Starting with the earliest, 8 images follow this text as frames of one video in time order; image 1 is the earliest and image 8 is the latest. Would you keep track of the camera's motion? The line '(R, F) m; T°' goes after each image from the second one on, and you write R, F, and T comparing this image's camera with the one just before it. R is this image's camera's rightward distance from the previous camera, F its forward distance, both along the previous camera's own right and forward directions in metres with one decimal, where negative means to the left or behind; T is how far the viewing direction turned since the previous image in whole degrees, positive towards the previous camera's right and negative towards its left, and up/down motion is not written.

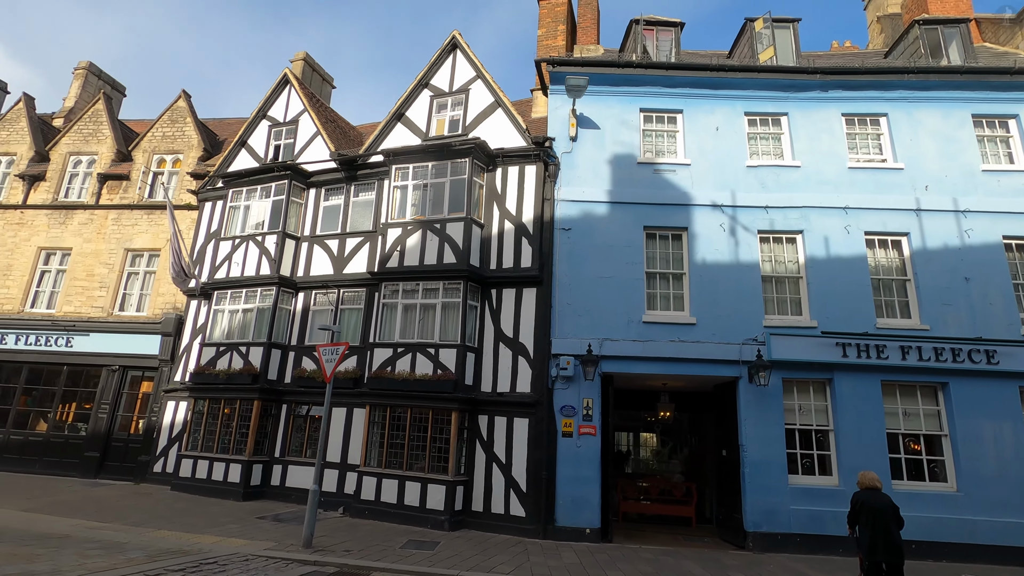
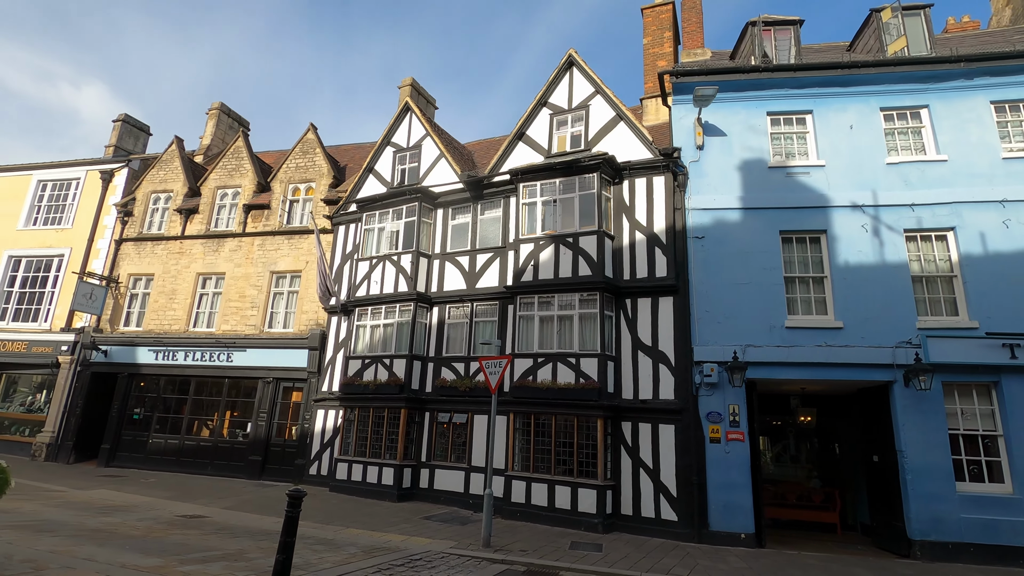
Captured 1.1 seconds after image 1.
(-1.5, -0.5) m; -7°
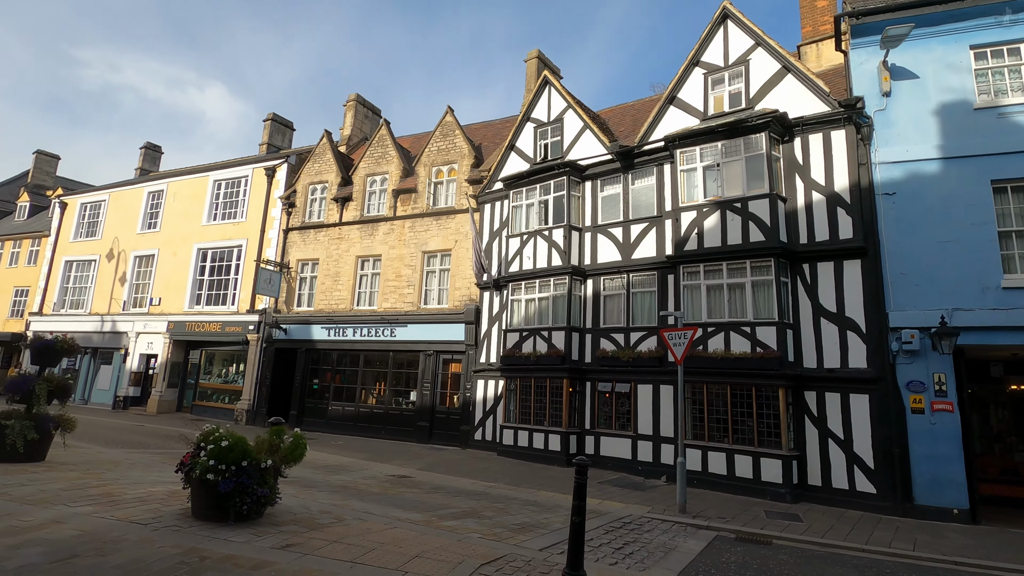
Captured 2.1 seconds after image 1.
(-1.5, -0.3) m; -10°
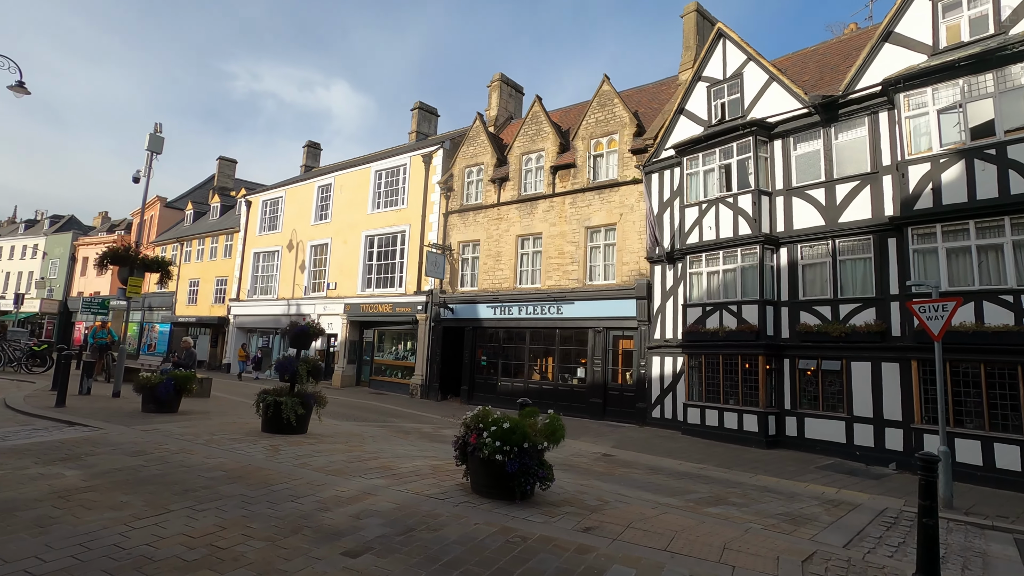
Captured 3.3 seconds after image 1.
(-1.7, +0.1) m; -12°
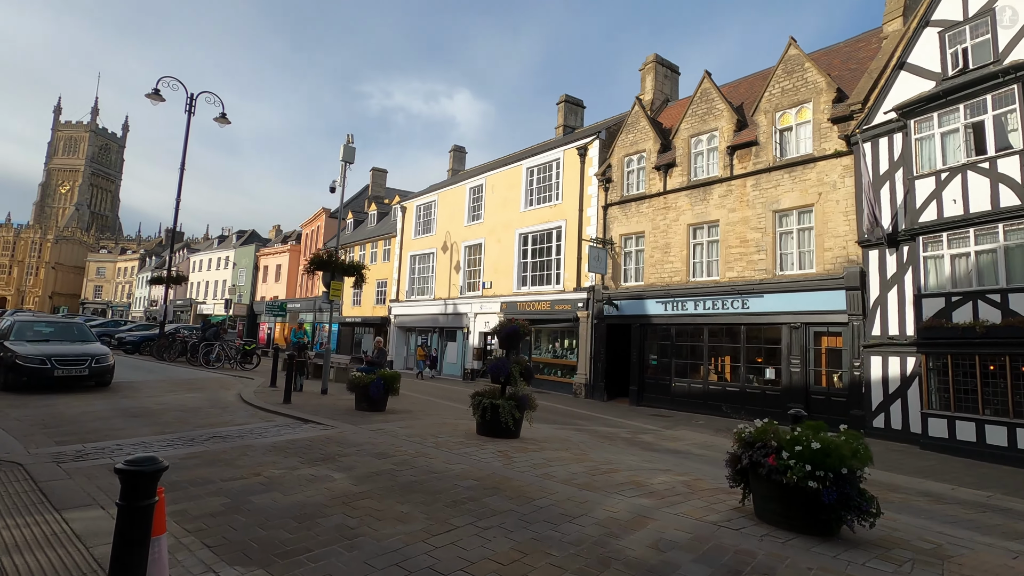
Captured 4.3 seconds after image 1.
(-1.6, +0.6) m; -13°
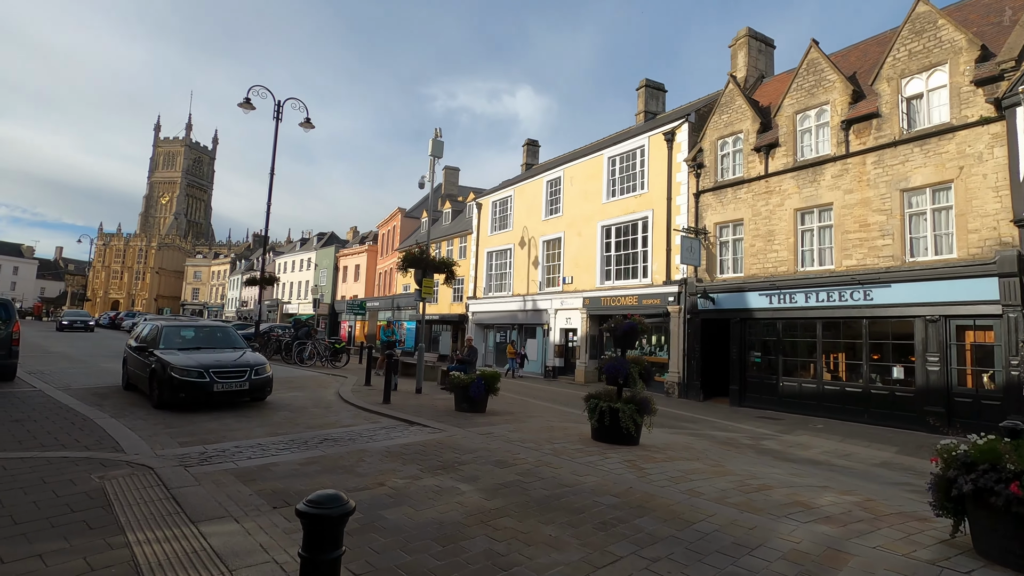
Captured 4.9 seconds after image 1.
(-0.7, +0.6) m; -7°
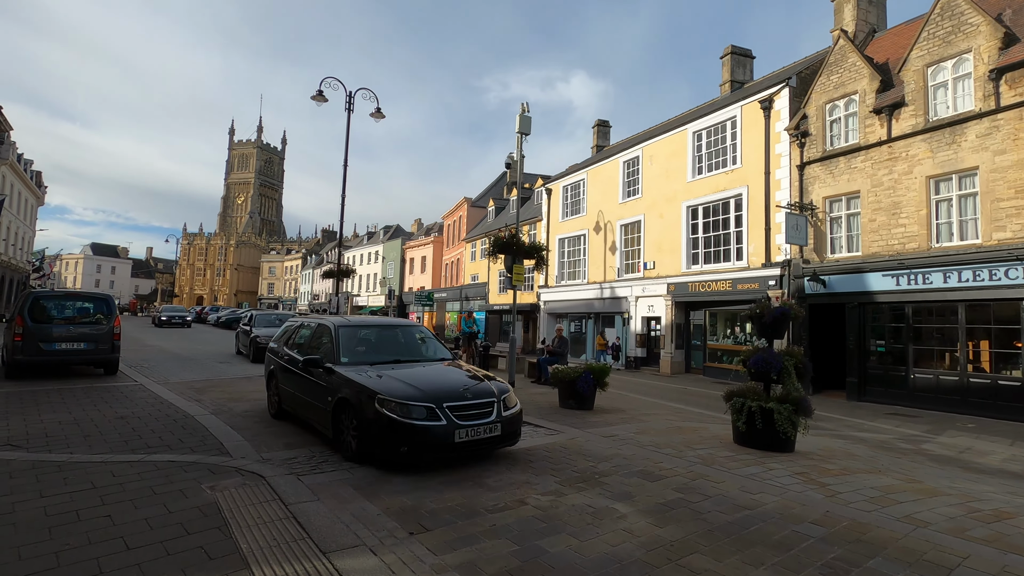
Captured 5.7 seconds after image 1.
(-0.9, +0.9) m; -6°
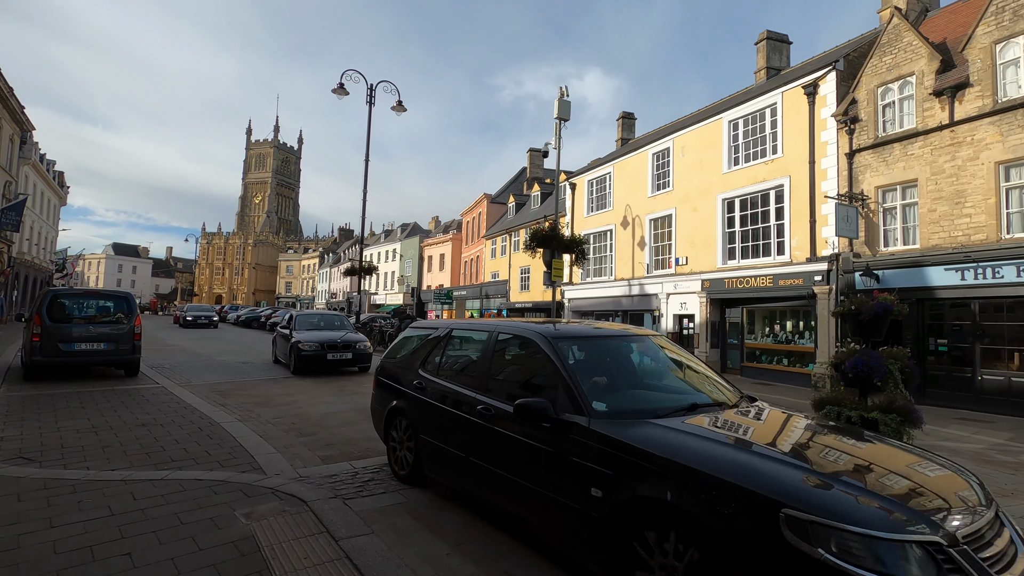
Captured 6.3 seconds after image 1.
(-0.5, +0.7) m; -1°
